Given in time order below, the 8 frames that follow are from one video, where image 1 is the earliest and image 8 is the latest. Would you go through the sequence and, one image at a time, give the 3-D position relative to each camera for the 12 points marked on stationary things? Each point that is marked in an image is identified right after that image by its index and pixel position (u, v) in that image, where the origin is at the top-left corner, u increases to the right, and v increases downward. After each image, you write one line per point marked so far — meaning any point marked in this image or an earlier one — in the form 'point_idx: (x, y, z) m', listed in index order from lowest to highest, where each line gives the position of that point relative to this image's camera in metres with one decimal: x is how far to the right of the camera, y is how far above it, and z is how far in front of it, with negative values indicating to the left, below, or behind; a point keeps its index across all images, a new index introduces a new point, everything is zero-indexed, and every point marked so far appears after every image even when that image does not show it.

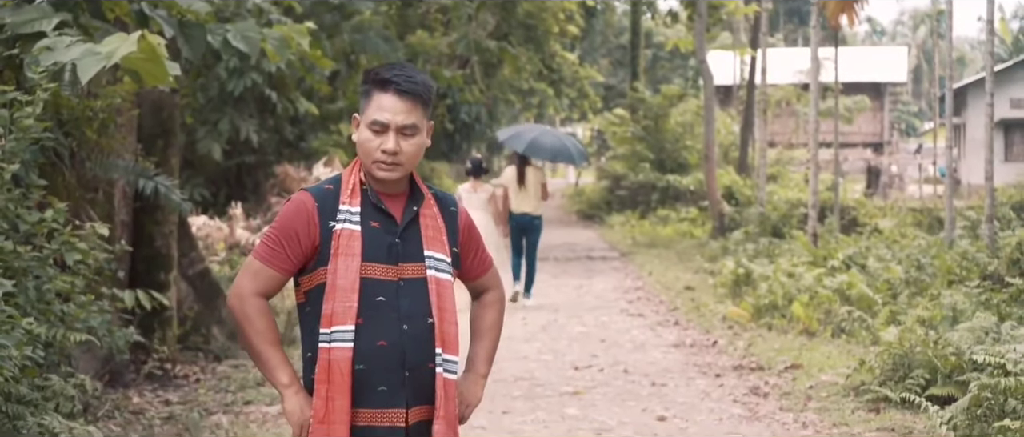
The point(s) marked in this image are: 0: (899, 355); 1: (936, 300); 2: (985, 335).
0: (+2.1, -0.7, +6.8) m
1: (+3.0, -0.6, +8.9) m
2: (+2.5, -0.6, +6.8) m
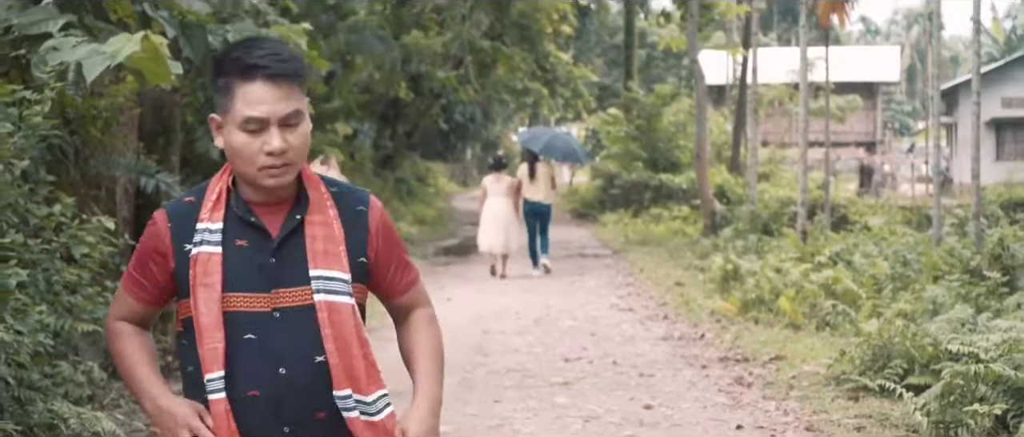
0: (+2.0, -0.7, +7.0) m
1: (+2.9, -0.5, +9.1) m
2: (+2.5, -0.6, +7.0) m
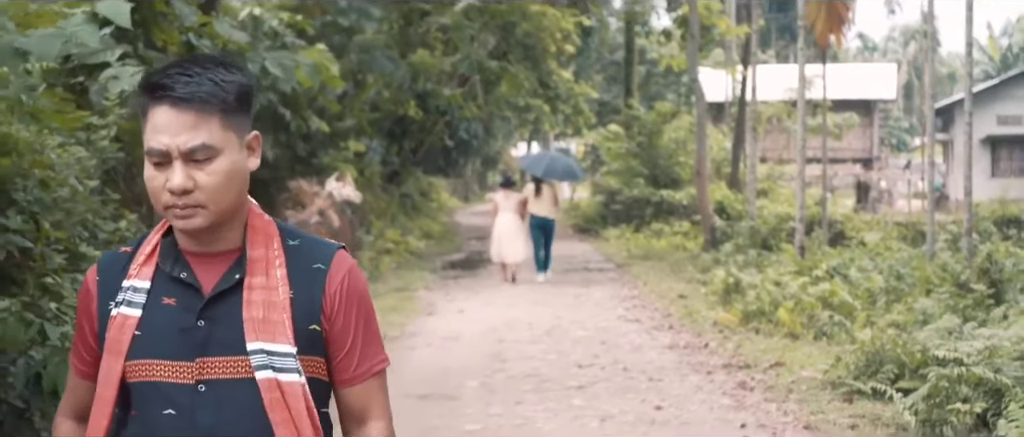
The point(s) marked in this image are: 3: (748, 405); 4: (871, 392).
0: (+2.1, -0.8, +7.5) m
1: (+3.0, -0.7, +9.7) m
2: (+2.6, -0.7, +7.6) m
3: (+1.4, -1.1, +7.3) m
4: (+2.0, -1.0, +7.2) m
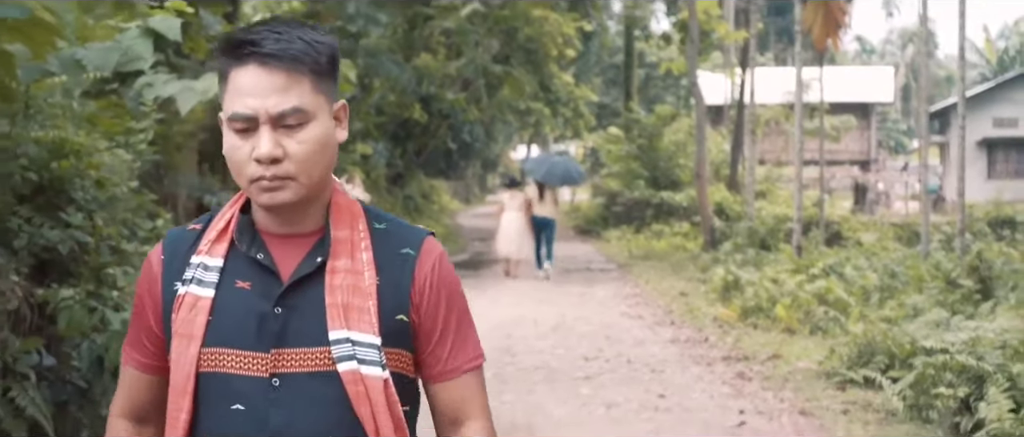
0: (+2.2, -0.8, +7.9) m
1: (+3.1, -0.7, +10.1) m
2: (+2.7, -0.7, +8.0) m
3: (+1.4, -1.1, +7.7) m
4: (+2.1, -1.0, +7.6) m
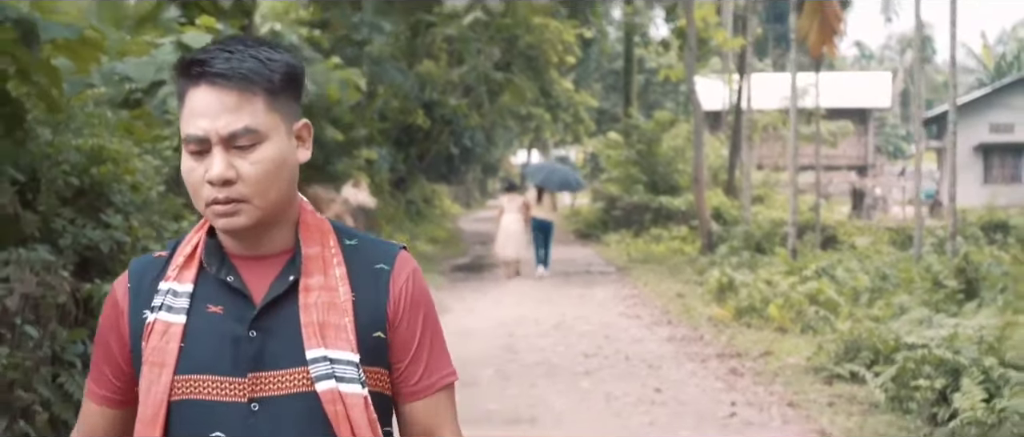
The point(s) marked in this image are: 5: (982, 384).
0: (+2.2, -0.8, +8.3) m
1: (+3.1, -0.7, +10.5) m
2: (+2.7, -0.7, +8.4) m
3: (+1.5, -1.1, +8.1) m
4: (+2.1, -1.0, +8.0) m
5: (+2.4, -0.8, +6.4) m
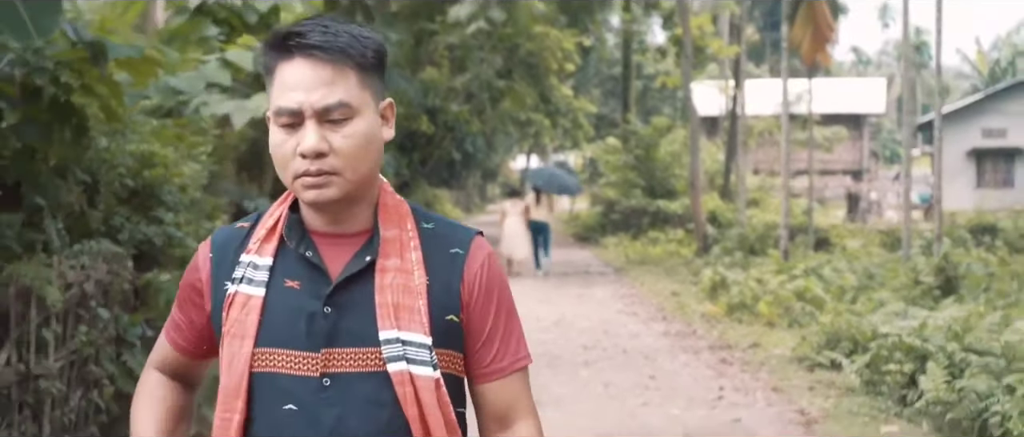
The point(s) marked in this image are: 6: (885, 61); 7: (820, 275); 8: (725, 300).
0: (+2.3, -0.8, +9.0) m
1: (+3.2, -0.7, +11.1) m
2: (+2.7, -0.7, +9.0) m
3: (+1.5, -1.1, +8.8) m
4: (+2.2, -1.0, +8.6) m
5: (+2.4, -0.8, +7.1) m
6: (+4.4, +1.9, +15.0) m
7: (+3.5, -0.6, +14.4) m
8: (+2.1, -0.8, +12.7) m
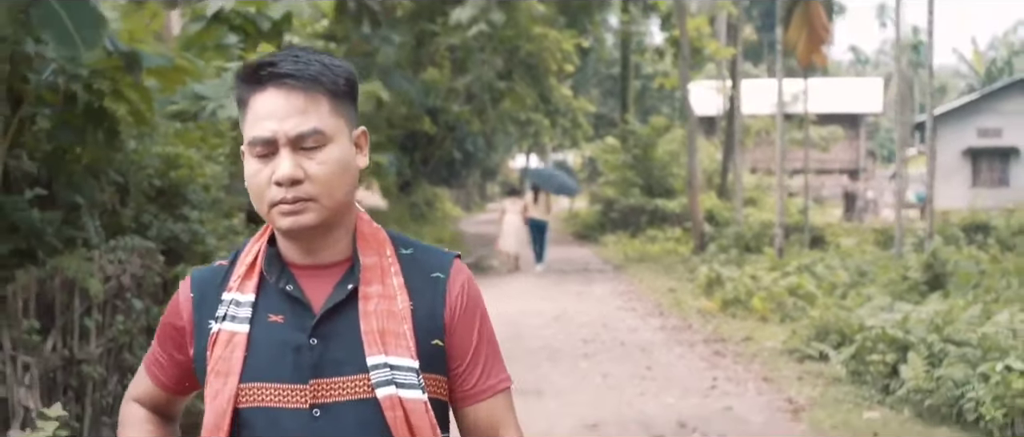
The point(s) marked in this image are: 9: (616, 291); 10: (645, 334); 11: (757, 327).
0: (+2.3, -0.8, +9.4) m
1: (+3.2, -0.7, +11.5) m
2: (+2.8, -0.7, +9.4) m
3: (+1.5, -1.1, +9.2) m
4: (+2.2, -1.0, +9.0) m
5: (+2.5, -0.8, +7.5) m
6: (+4.4, +1.9, +15.4) m
7: (+3.5, -0.6, +14.8) m
8: (+2.2, -0.8, +13.1) m
9: (+1.3, -0.9, +15.8) m
10: (+1.2, -1.0, +11.2) m
11: (+2.2, -0.9, +11.1) m
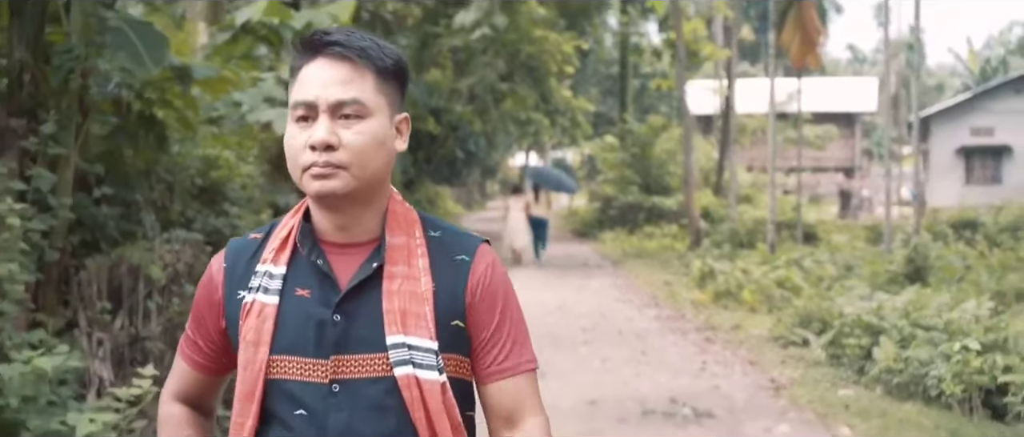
0: (+2.3, -0.8, +10.1) m
1: (+3.2, -0.6, +12.3) m
2: (+2.8, -0.6, +10.1) m
3: (+1.6, -1.0, +9.9) m
4: (+2.2, -0.9, +9.7) m
5: (+2.5, -0.8, +8.2) m
6: (+4.5, +1.9, +16.1) m
7: (+3.6, -0.6, +15.5) m
8: (+2.2, -0.8, +13.8) m
9: (+1.3, -0.9, +16.5) m
10: (+1.2, -1.0, +11.9) m
11: (+2.2, -0.9, +11.8) m
